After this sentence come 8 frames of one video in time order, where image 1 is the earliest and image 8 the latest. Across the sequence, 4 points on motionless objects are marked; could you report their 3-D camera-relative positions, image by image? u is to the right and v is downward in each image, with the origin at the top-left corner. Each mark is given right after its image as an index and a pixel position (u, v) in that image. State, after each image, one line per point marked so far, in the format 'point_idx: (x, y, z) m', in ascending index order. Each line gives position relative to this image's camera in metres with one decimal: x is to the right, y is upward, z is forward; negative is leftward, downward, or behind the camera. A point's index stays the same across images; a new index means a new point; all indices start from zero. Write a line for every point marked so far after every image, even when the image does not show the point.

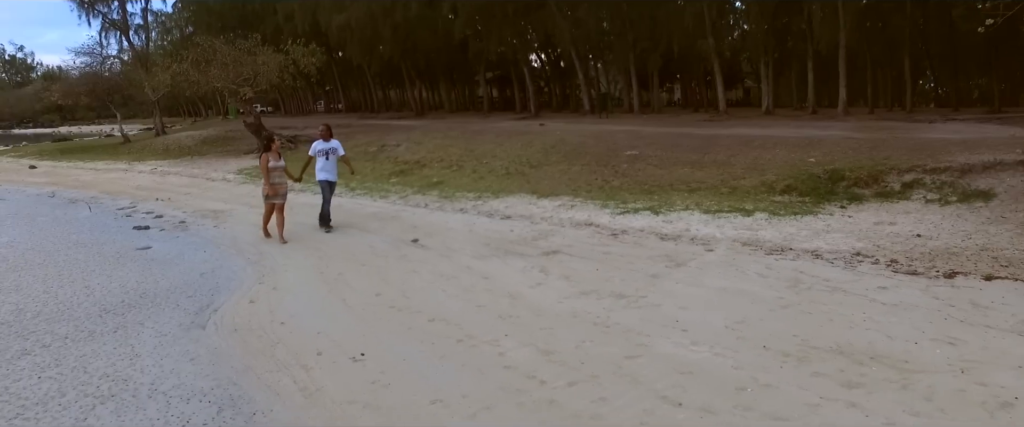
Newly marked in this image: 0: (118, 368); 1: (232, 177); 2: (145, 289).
0: (-2.6, -1.0, +5.1) m
1: (-5.8, +0.8, +15.7) m
2: (-3.5, -0.7, +7.3) m
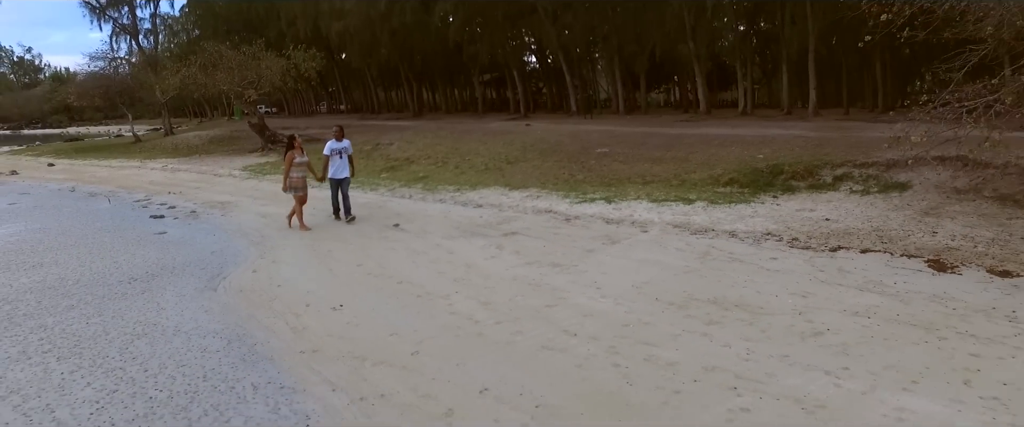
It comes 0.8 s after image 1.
0: (-3.0, -0.9, +6.4) m
1: (-6.2, +0.9, +17.0) m
2: (-3.9, -0.6, +8.6) m
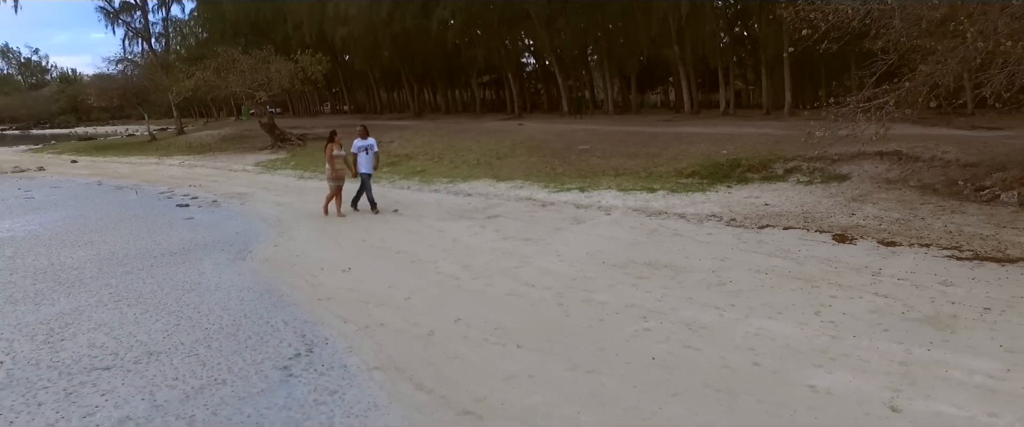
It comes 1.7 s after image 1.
0: (-3.2, -0.7, +7.8) m
1: (-6.4, +1.1, +18.5) m
2: (-4.2, -0.4, +10.1) m
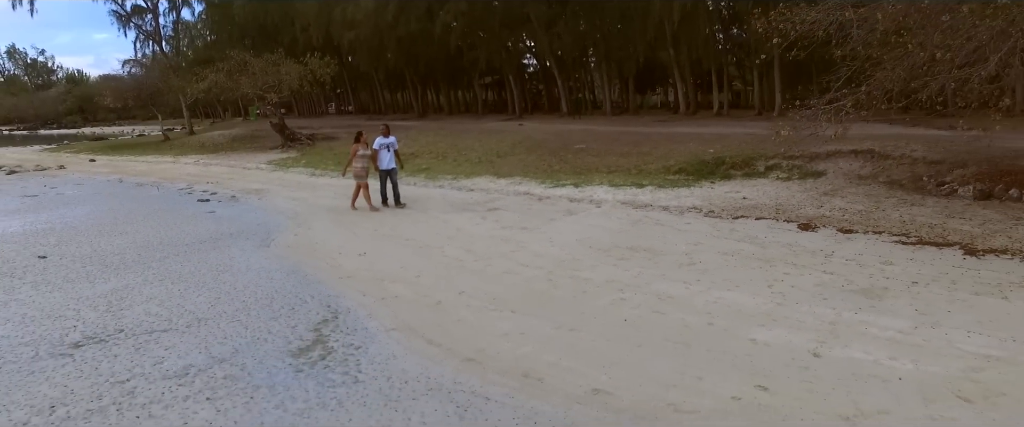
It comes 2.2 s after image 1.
0: (-3.3, -0.5, +8.7) m
1: (-6.4, +1.2, +19.4) m
2: (-4.2, -0.3, +11.0) m
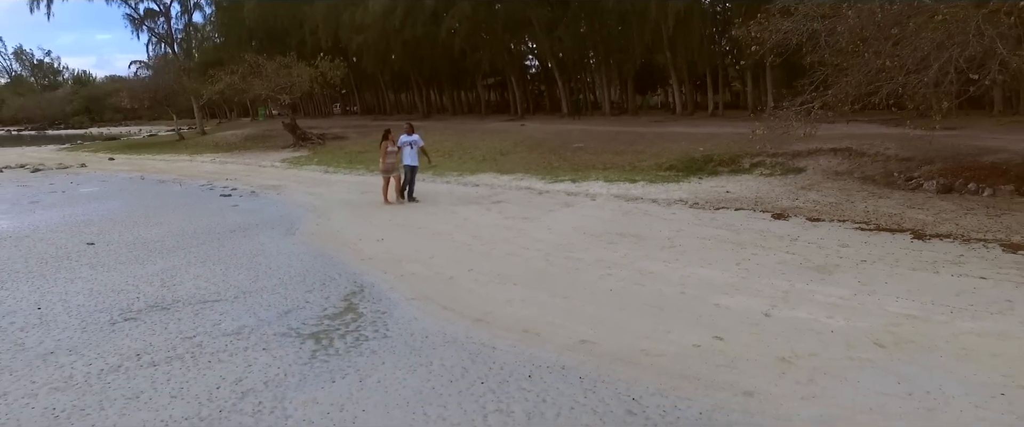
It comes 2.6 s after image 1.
0: (-3.2, -0.4, +9.7) m
1: (-6.3, +1.3, +20.4) m
2: (-4.1, -0.1, +12.0) m
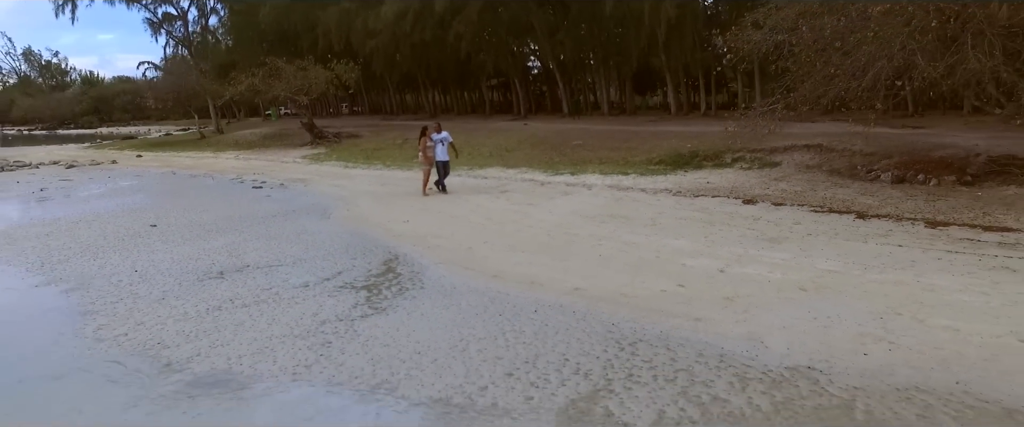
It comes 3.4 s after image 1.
0: (-3.1, -0.2, +11.3) m
1: (-6.2, +1.5, +22.0) m
2: (-4.0, +0.1, +13.6) m
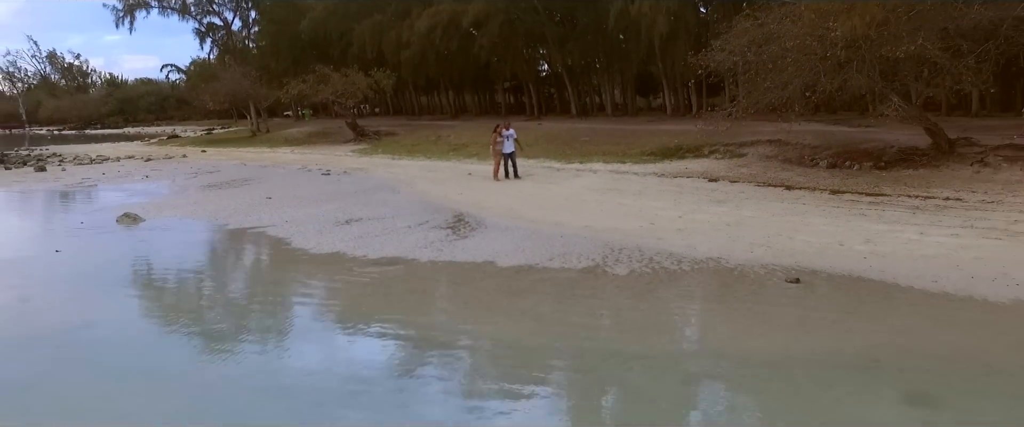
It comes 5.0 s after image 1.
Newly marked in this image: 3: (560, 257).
0: (-2.6, +0.3, +15.4) m
1: (-5.6, +2.0, +26.1) m
2: (-3.5, +0.6, +17.6) m
3: (+0.6, -0.5, +9.2) m
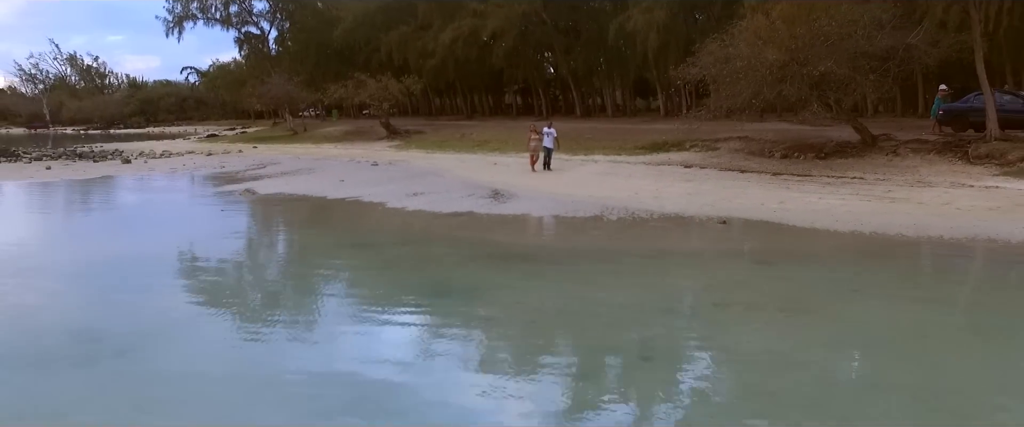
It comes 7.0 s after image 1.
0: (-2.1, +0.8, +19.8) m
1: (-5.1, +2.6, +30.6) m
2: (-3.0, +1.1, +22.1) m
3: (+1.1, 0.0, +13.6) m
